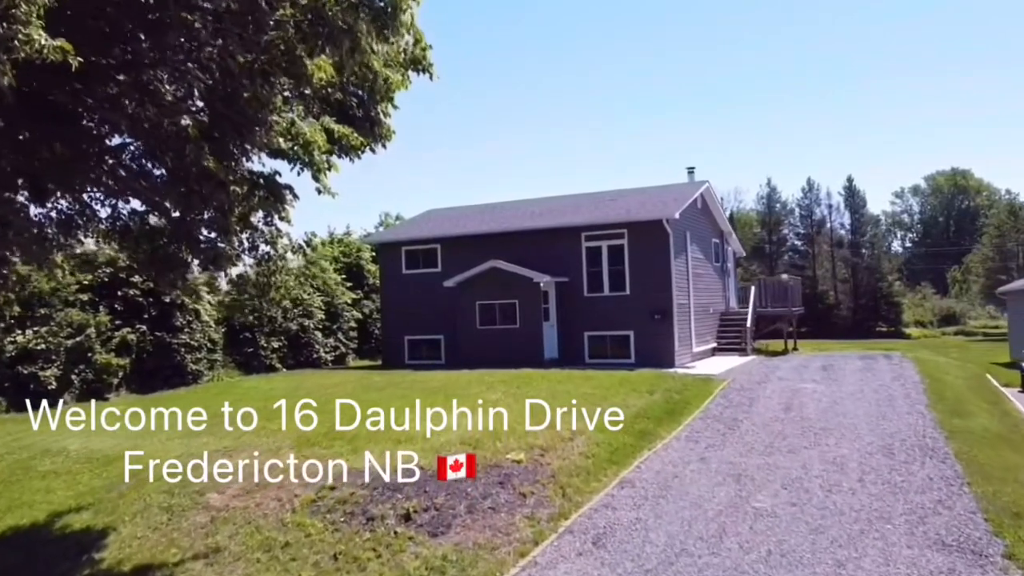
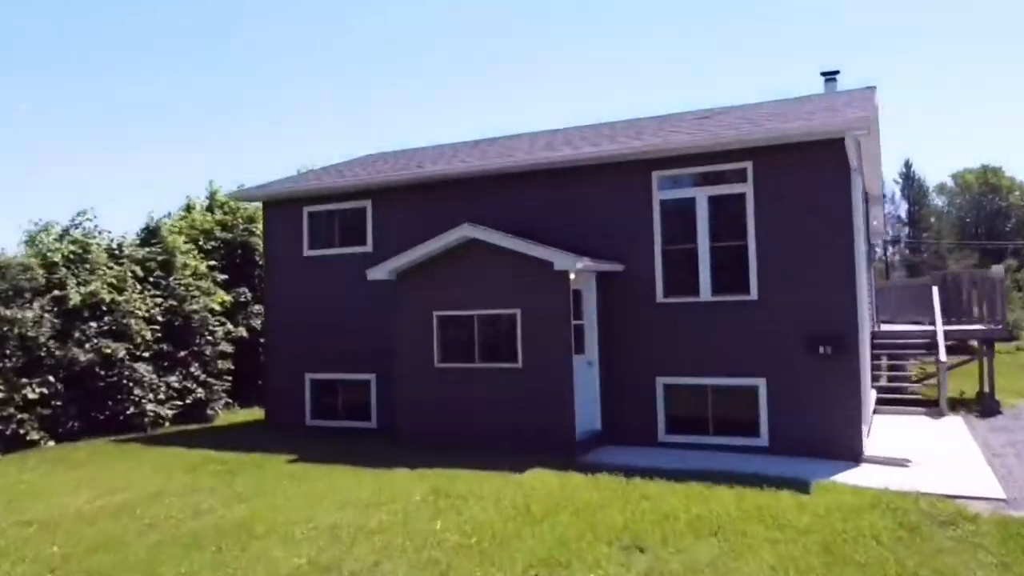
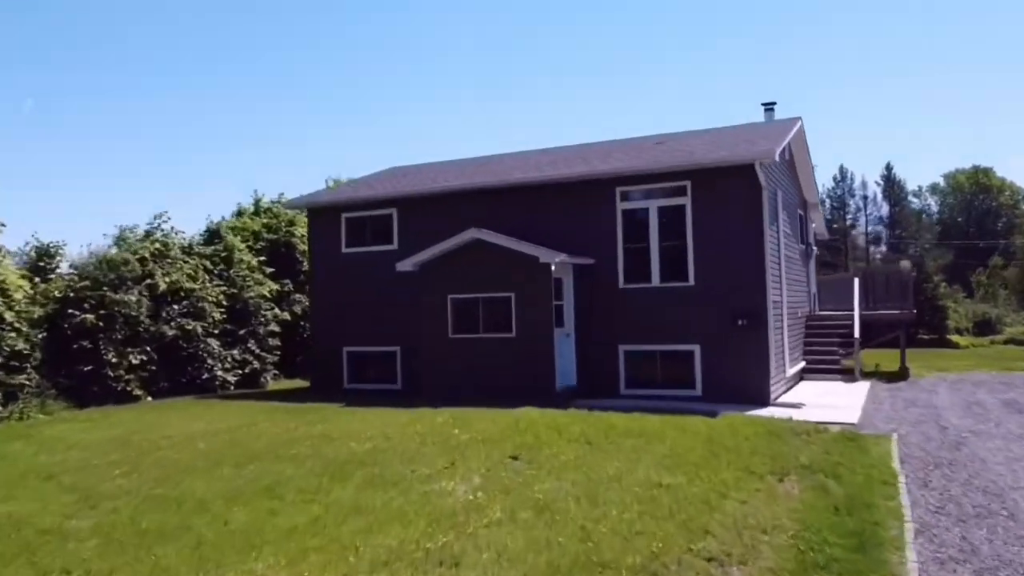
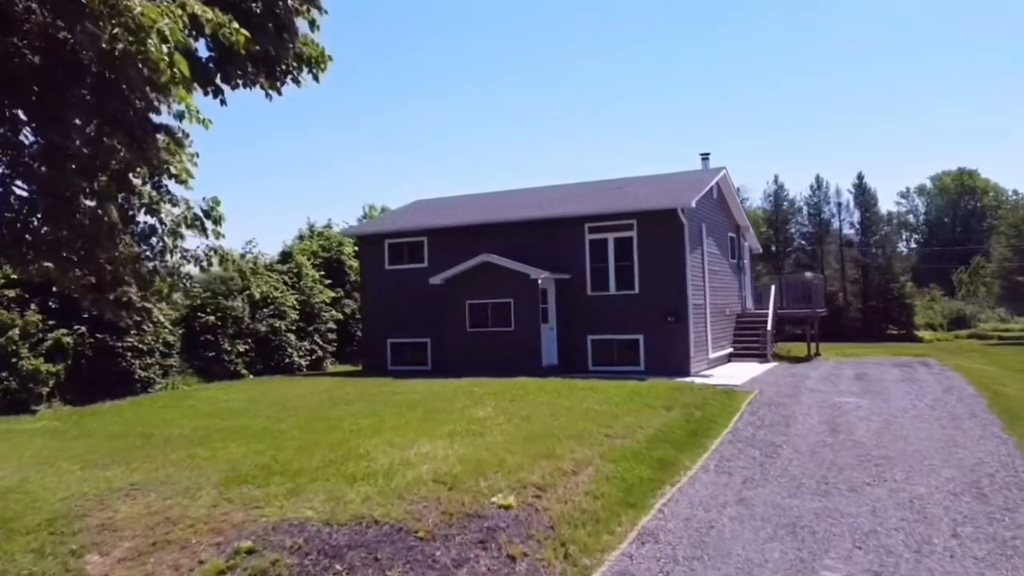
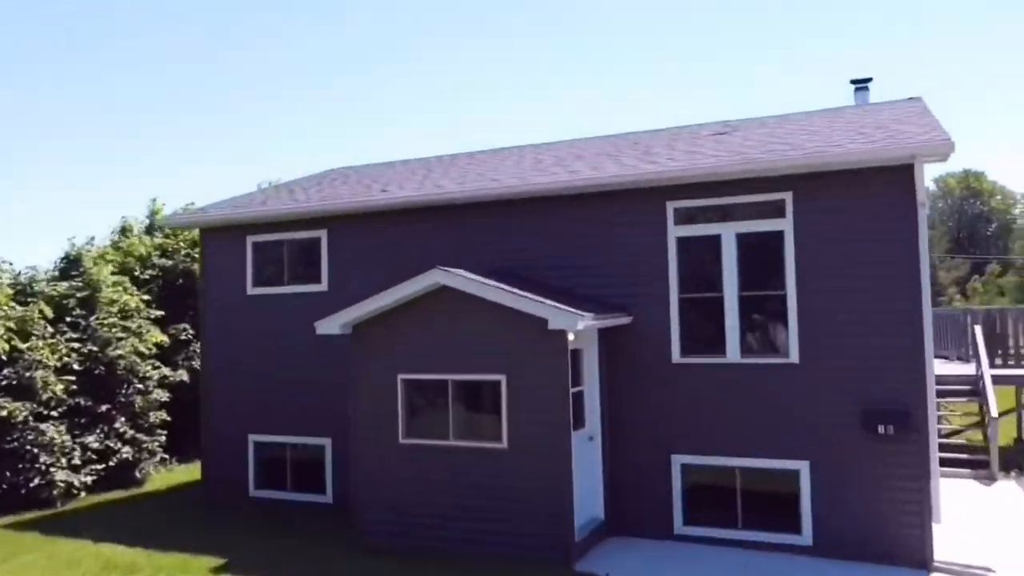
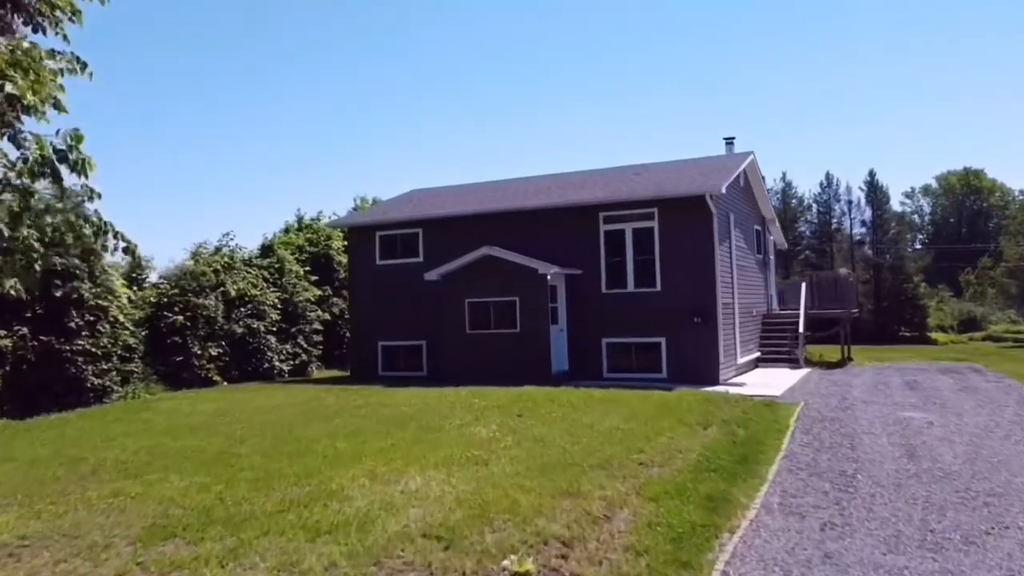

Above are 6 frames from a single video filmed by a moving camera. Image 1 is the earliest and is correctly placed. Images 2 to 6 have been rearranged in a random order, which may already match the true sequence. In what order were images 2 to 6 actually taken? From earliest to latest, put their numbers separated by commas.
4, 6, 3, 2, 5
